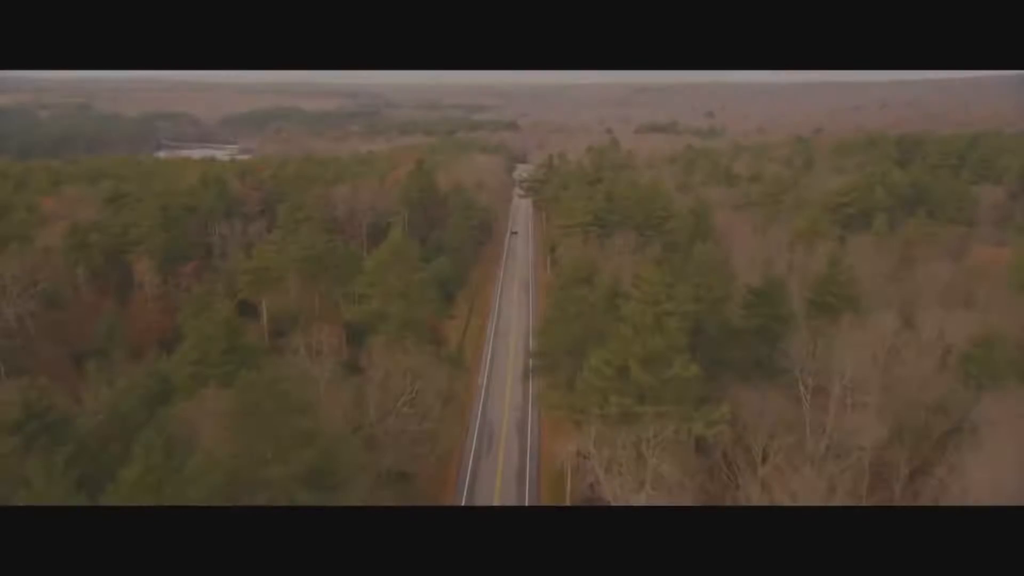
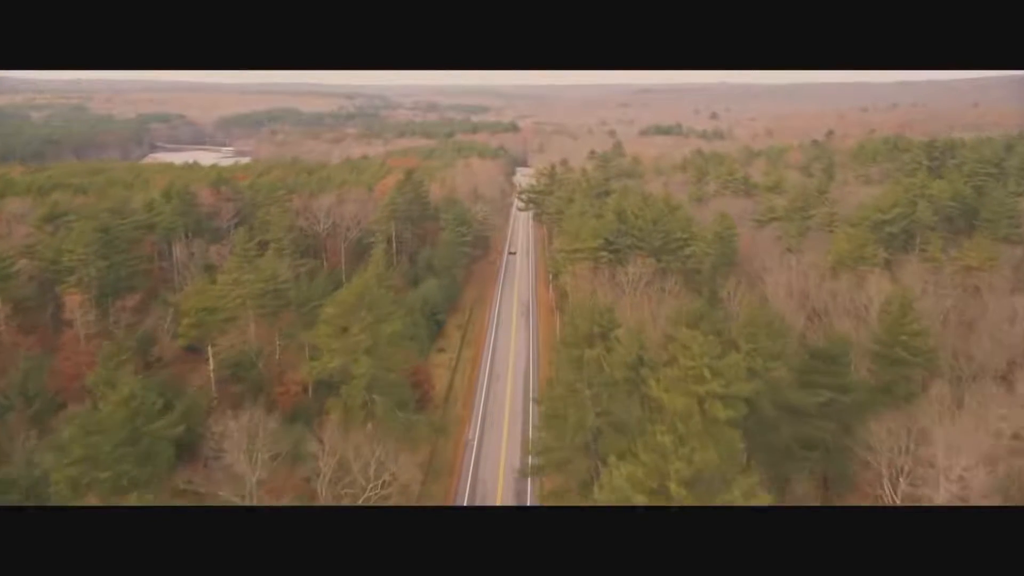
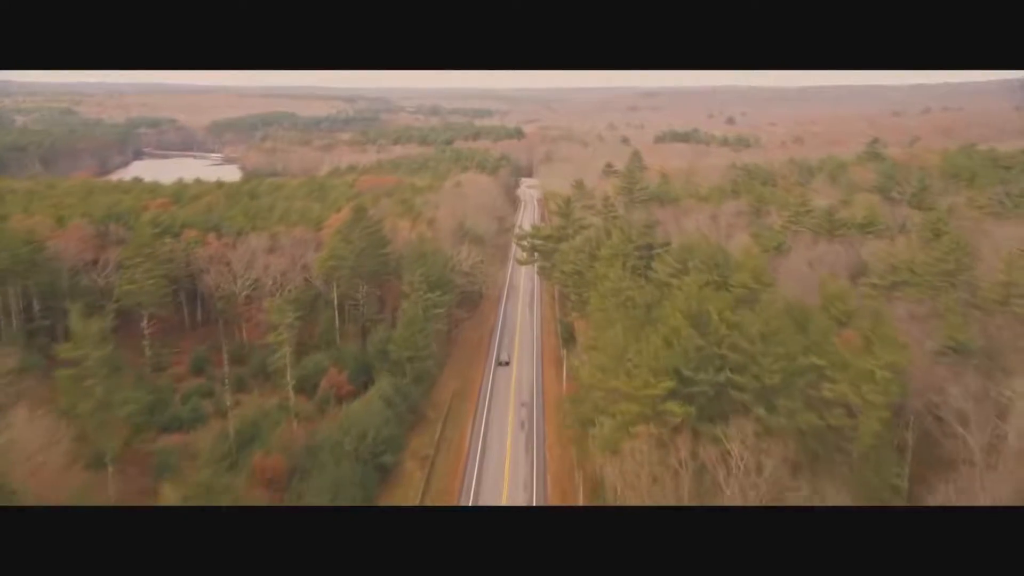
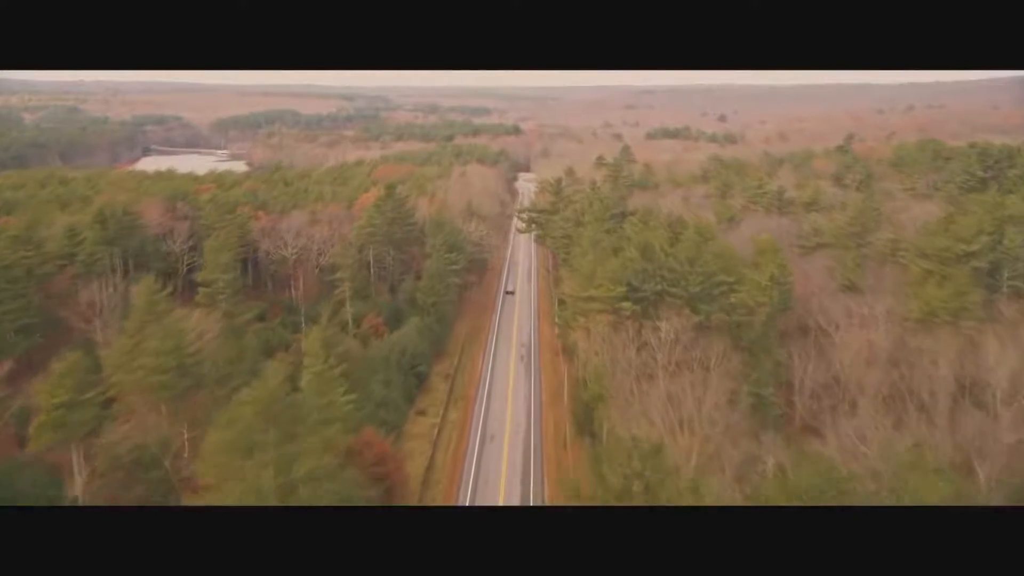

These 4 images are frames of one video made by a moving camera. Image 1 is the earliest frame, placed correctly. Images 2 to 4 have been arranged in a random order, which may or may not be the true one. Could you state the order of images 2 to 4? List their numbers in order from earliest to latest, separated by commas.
2, 4, 3
